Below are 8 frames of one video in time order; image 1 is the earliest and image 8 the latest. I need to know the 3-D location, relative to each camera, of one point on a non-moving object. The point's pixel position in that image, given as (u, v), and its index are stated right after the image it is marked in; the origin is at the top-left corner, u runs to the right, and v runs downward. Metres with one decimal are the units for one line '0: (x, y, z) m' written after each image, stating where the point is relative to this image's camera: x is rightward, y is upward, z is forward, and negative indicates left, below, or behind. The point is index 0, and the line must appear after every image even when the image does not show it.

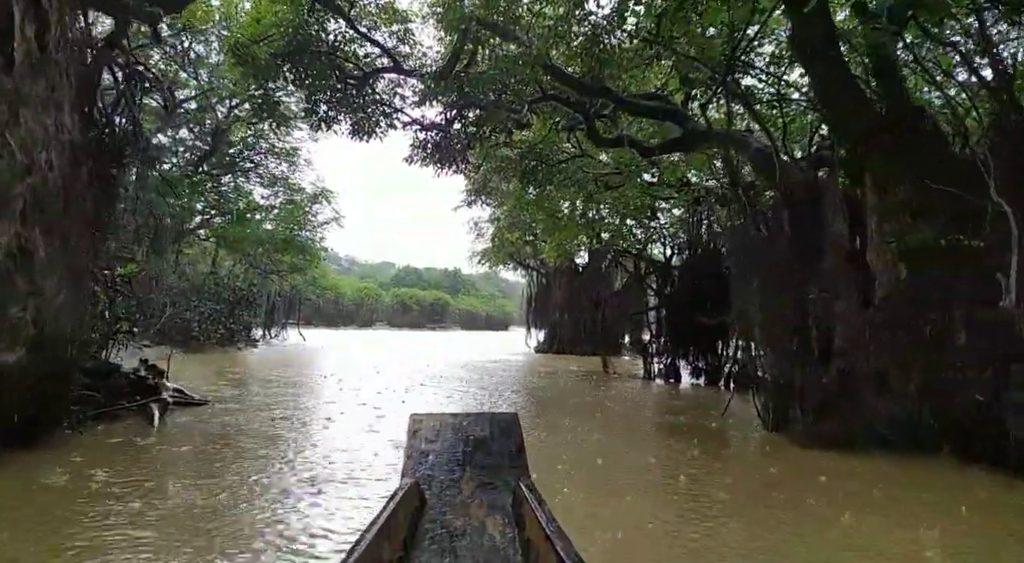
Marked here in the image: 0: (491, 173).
0: (-0.5, +2.4, +13.3) m
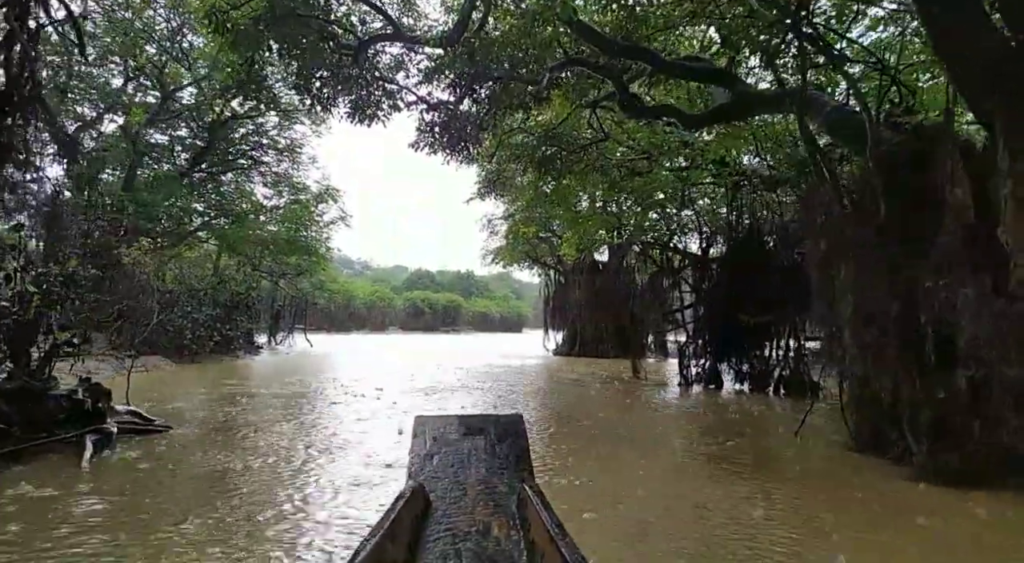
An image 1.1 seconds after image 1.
0: (-0.2, +2.4, +12.3) m
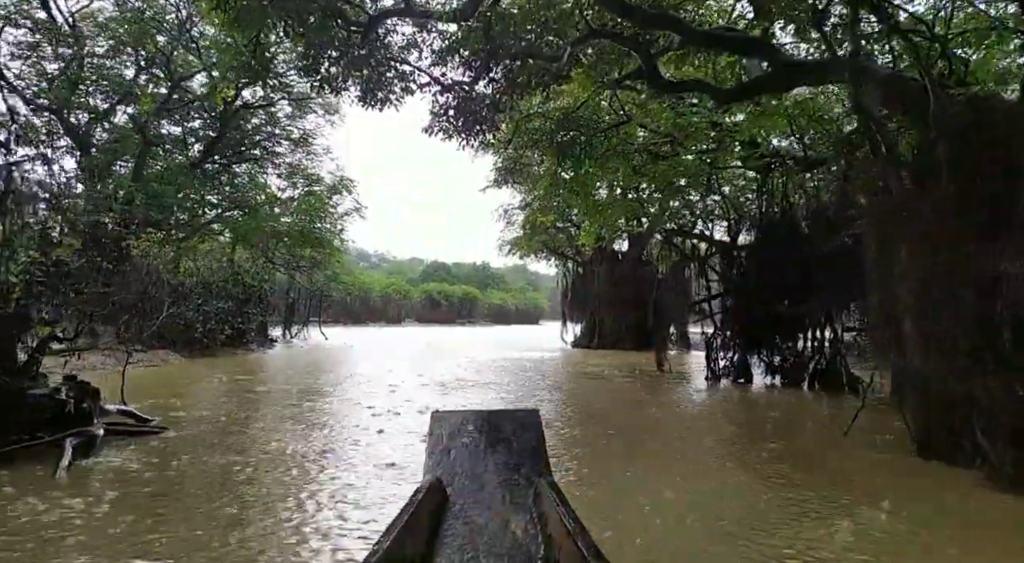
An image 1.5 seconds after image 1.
0: (+0.2, +2.6, +11.8) m
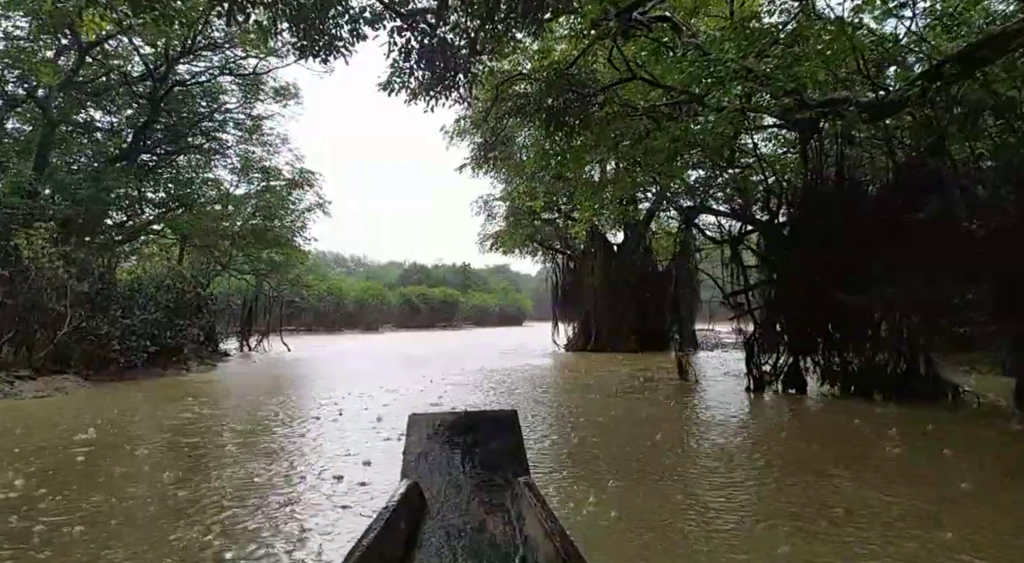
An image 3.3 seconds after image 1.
0: (-0.1, +2.7, +10.0) m
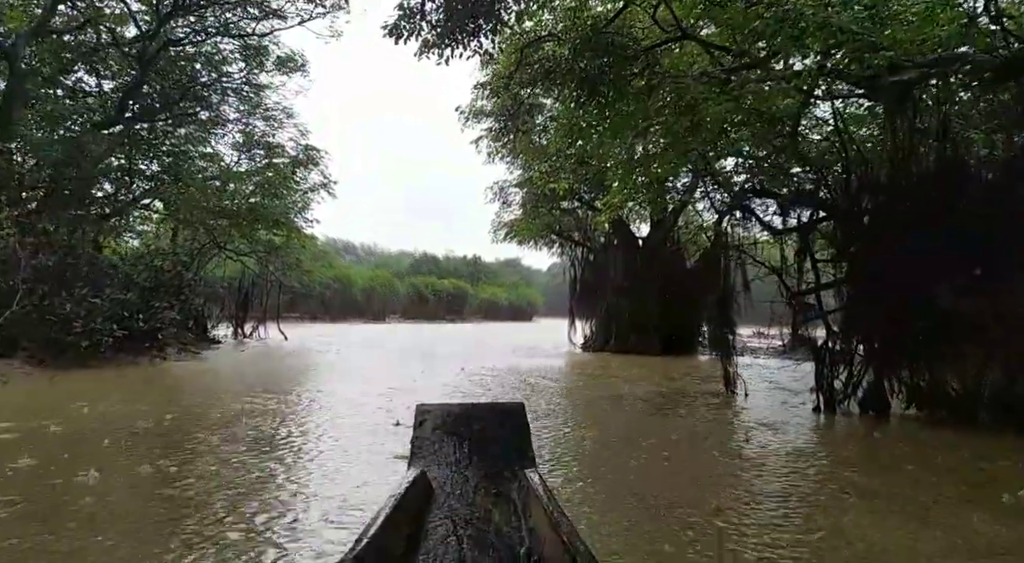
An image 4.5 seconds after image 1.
0: (+0.2, +2.8, +8.8) m
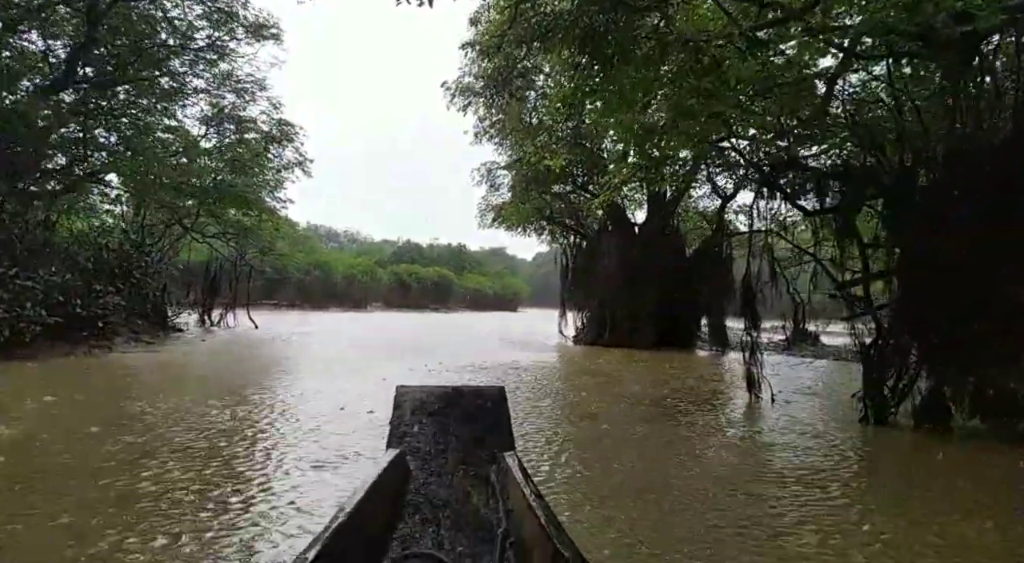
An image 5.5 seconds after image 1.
0: (+0.1, +3.0, +7.8) m
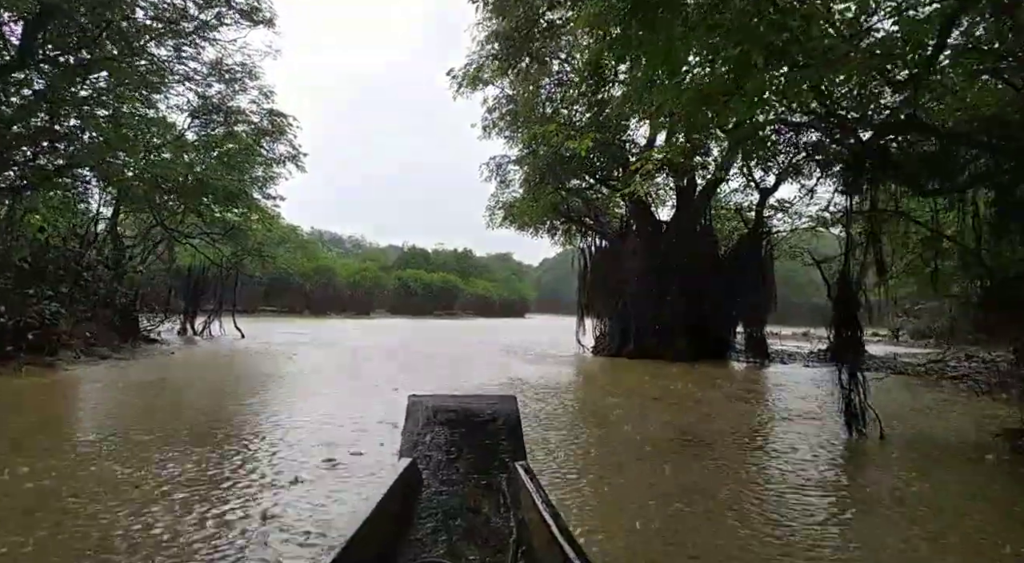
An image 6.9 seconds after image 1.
0: (+0.3, +3.0, +6.5) m
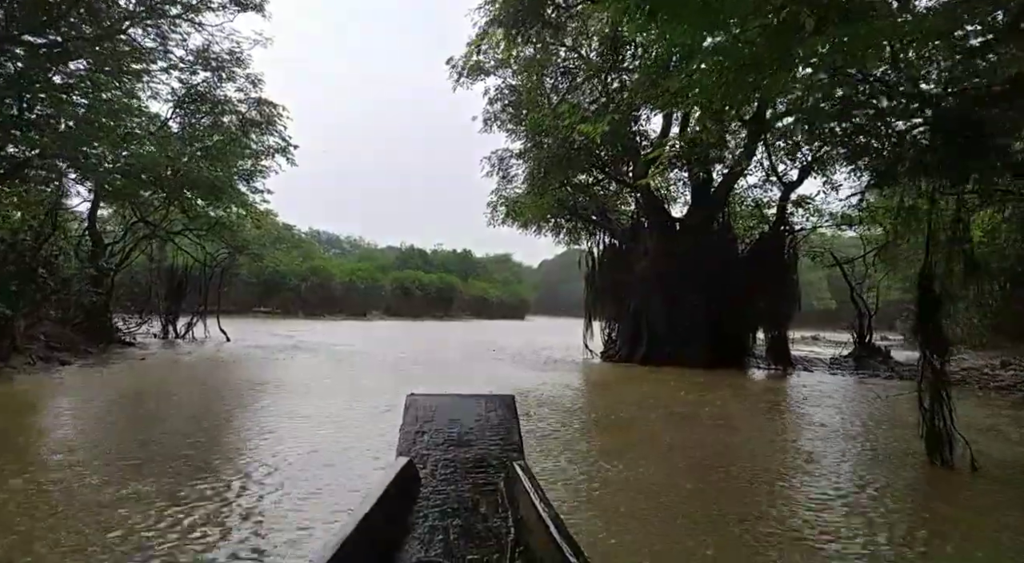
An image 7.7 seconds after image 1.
0: (+0.4, +3.0, +5.7) m
